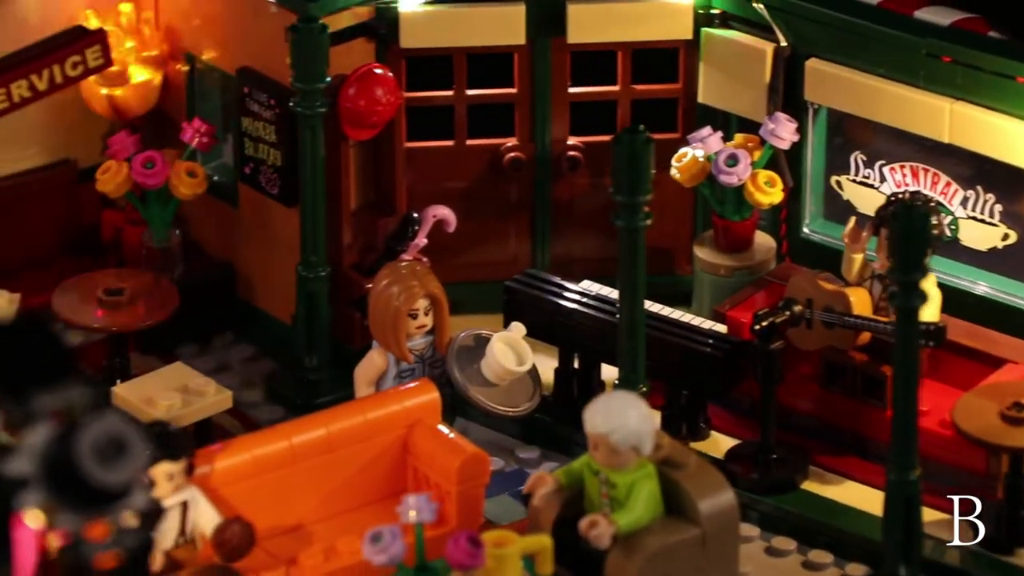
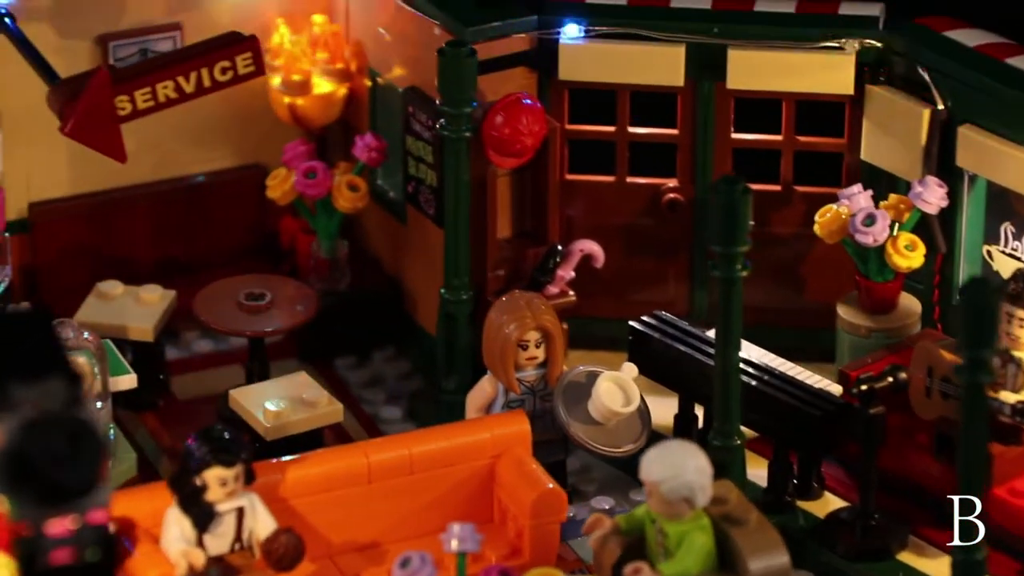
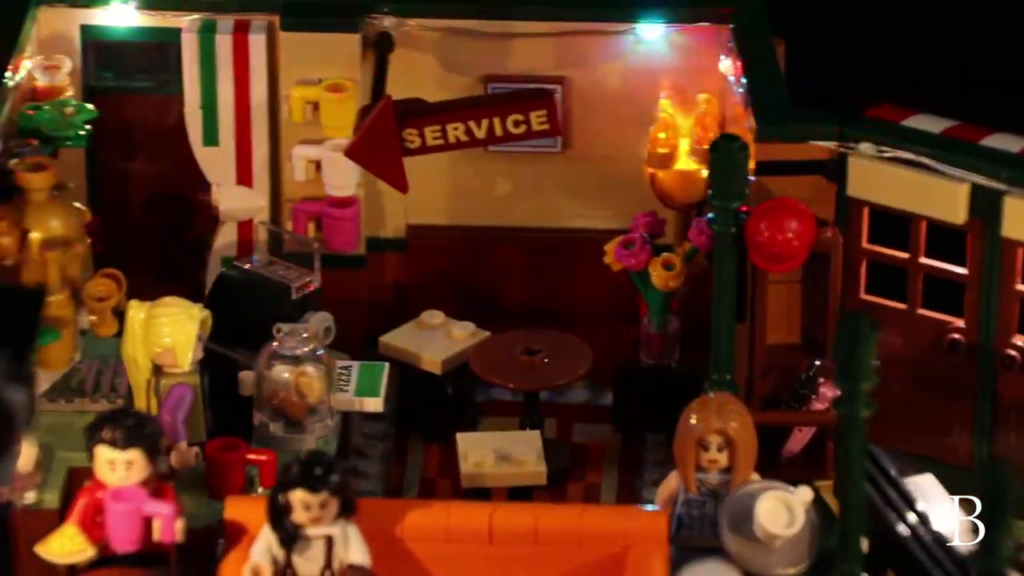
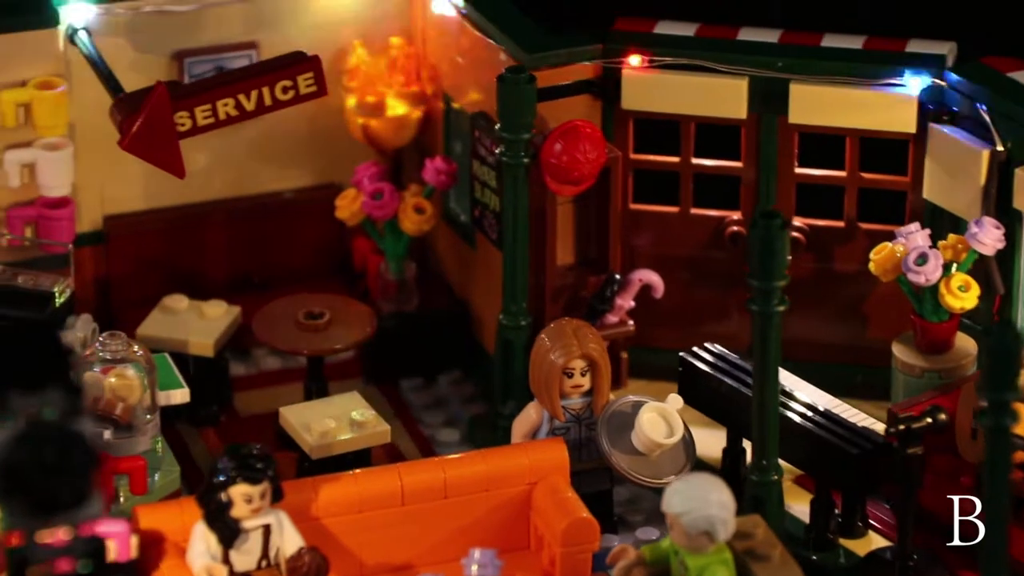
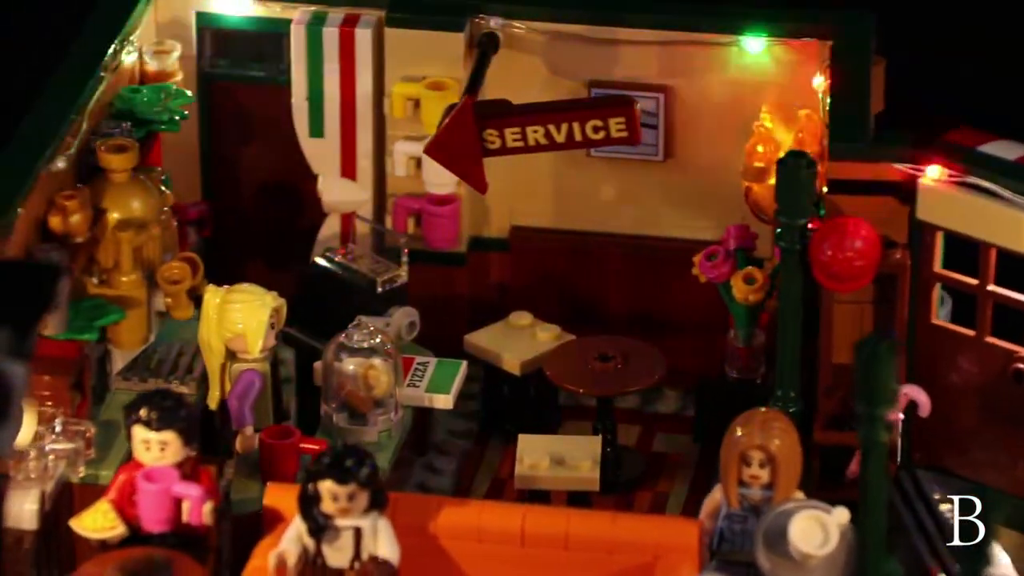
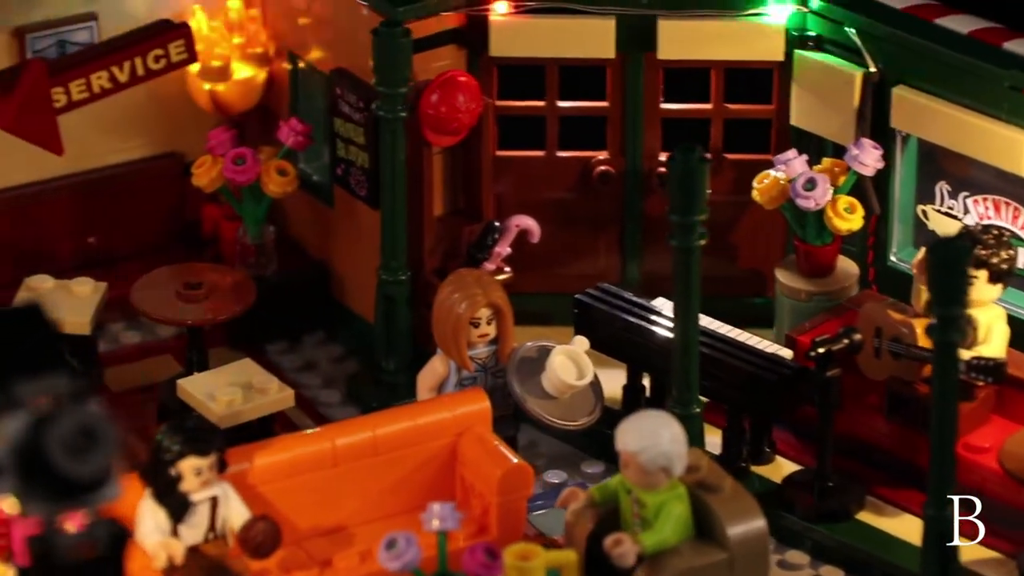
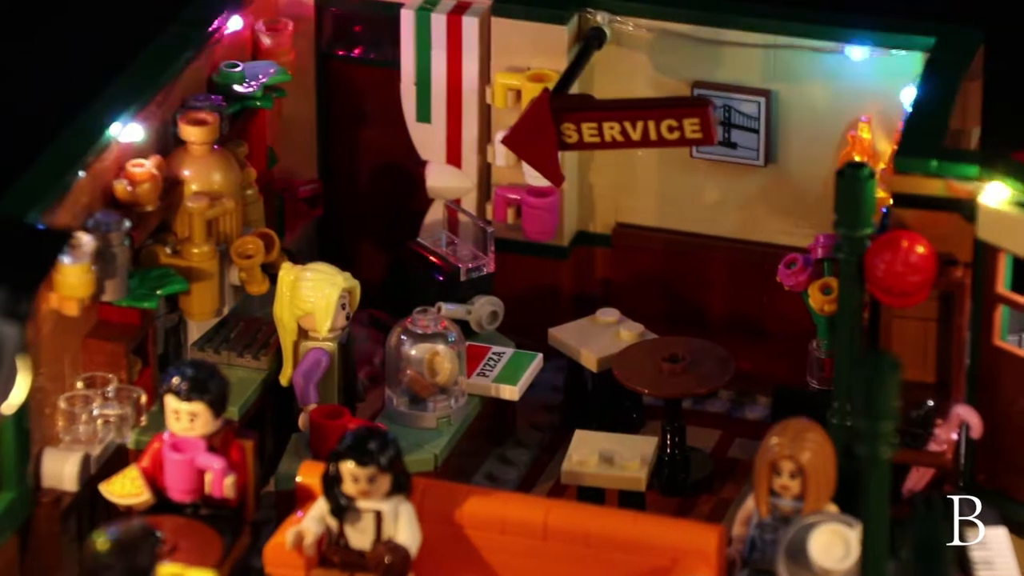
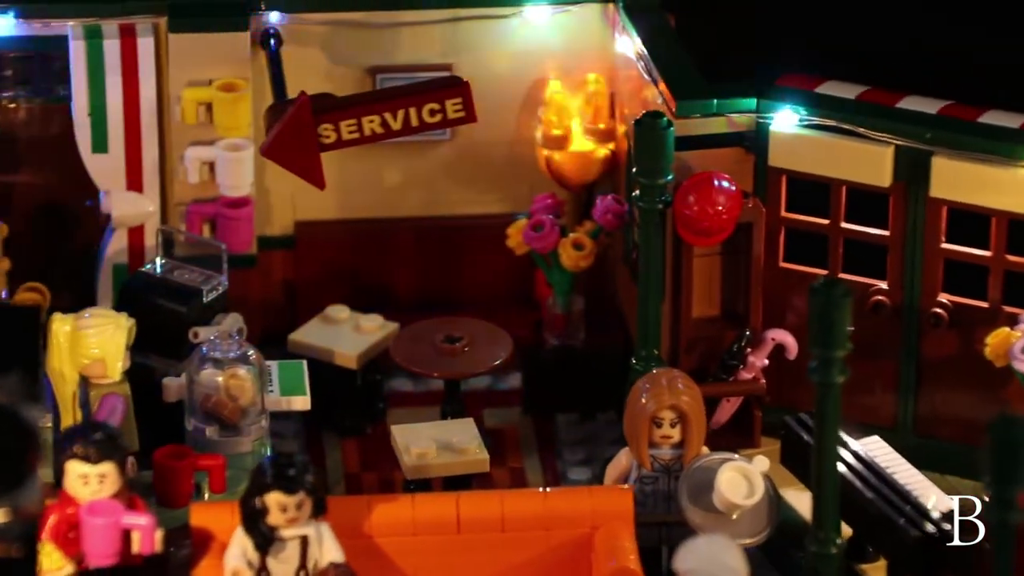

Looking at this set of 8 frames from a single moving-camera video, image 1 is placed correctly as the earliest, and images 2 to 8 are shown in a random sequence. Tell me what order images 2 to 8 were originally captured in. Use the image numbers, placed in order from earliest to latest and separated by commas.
6, 2, 4, 8, 3, 5, 7
